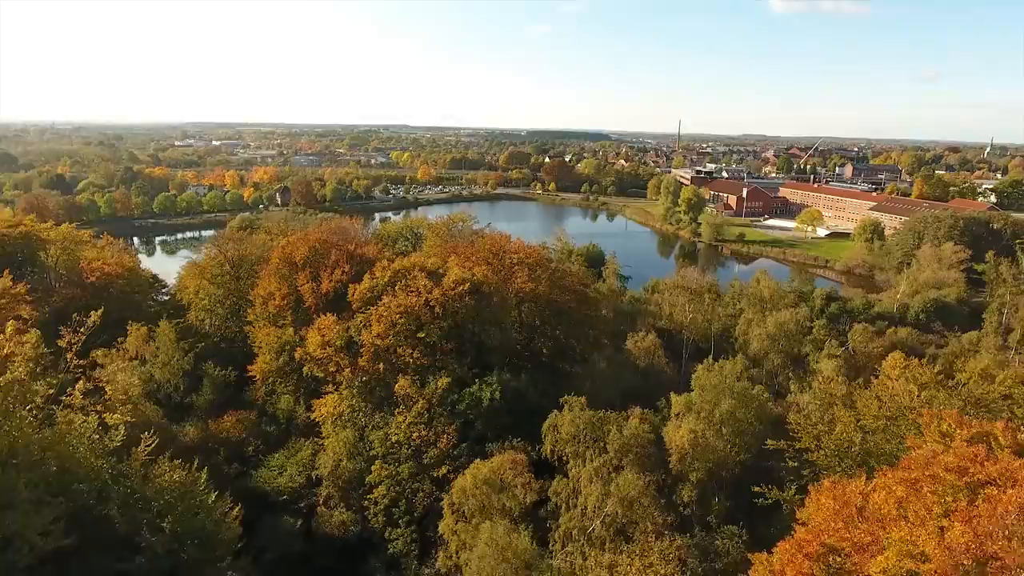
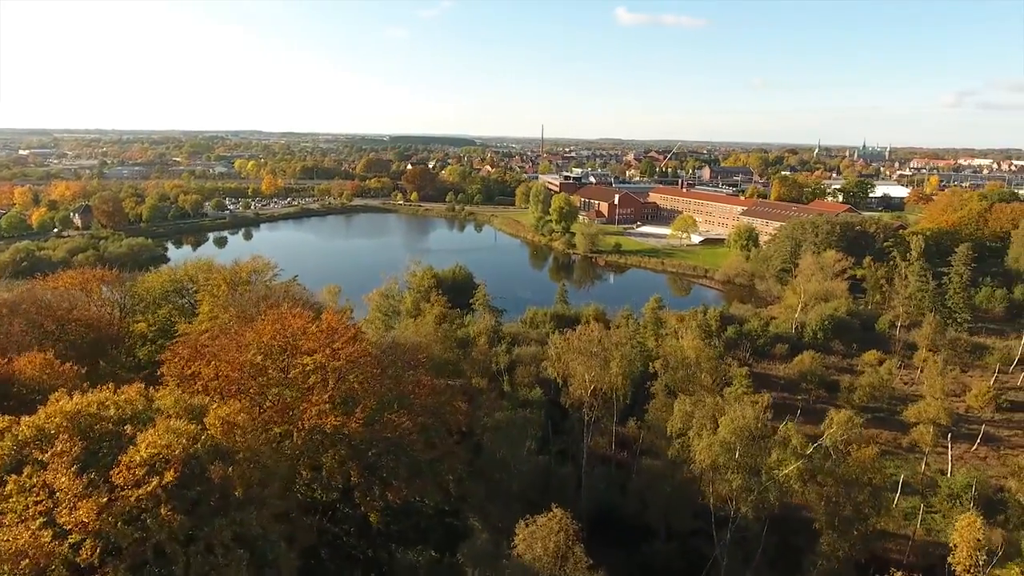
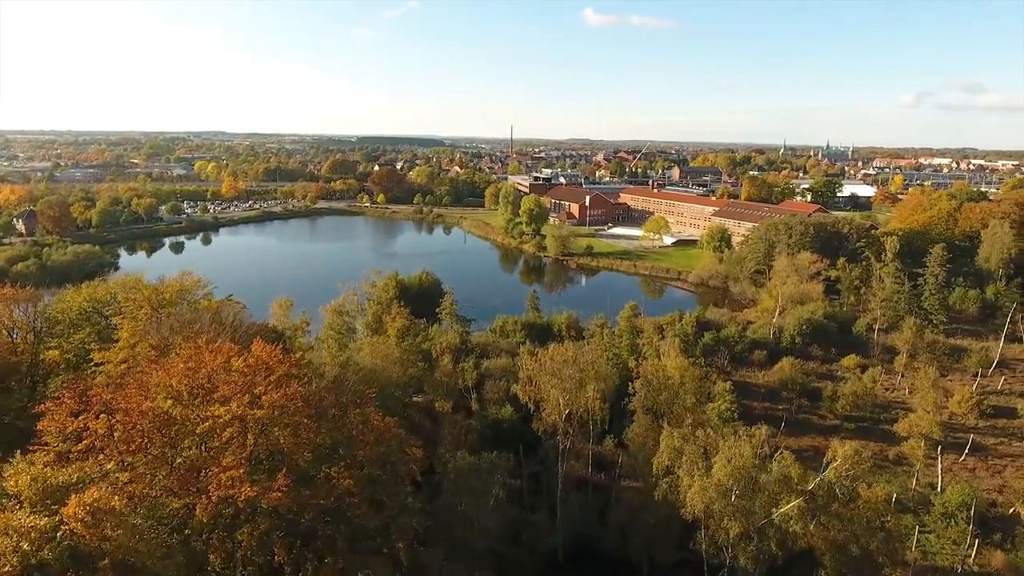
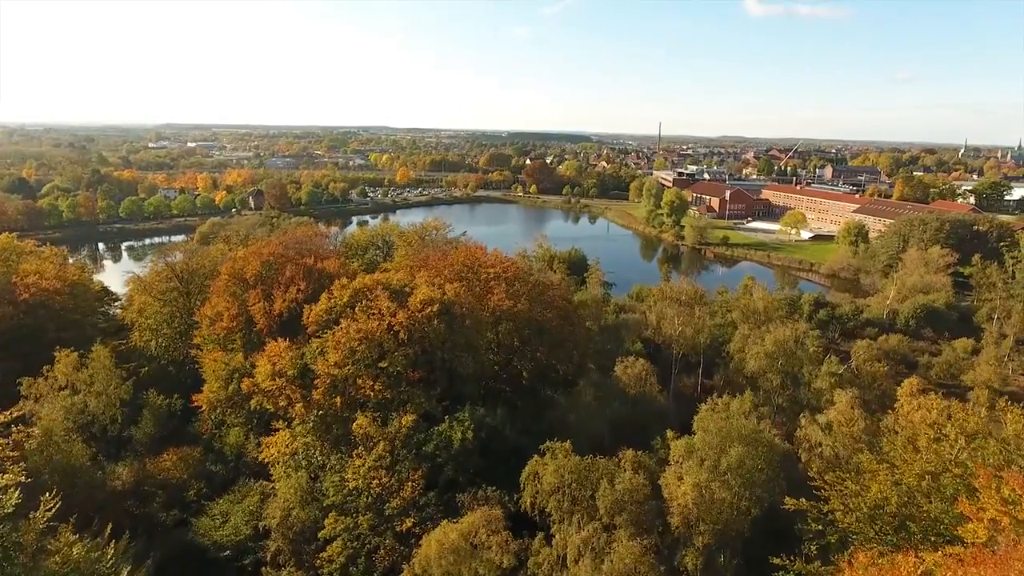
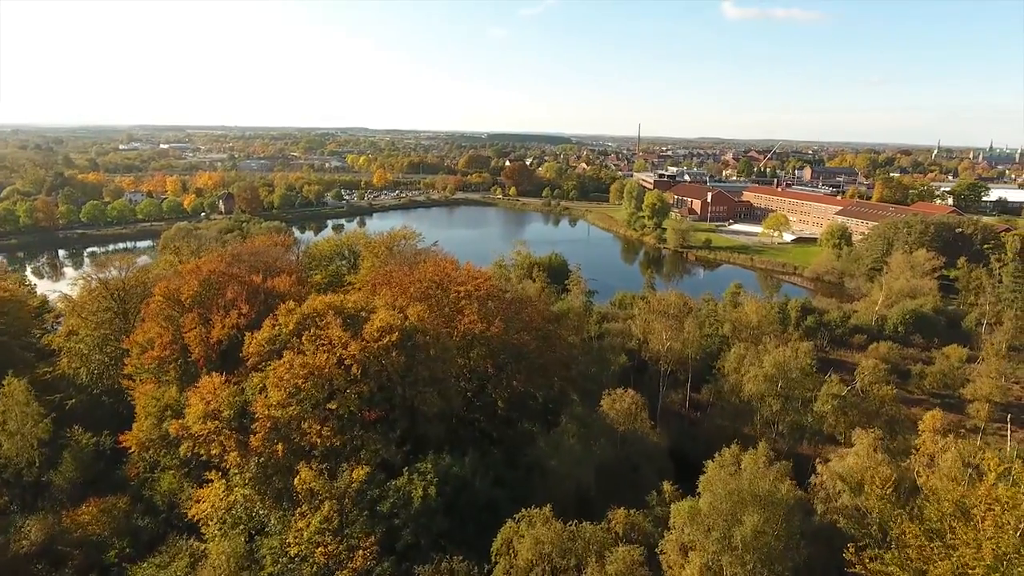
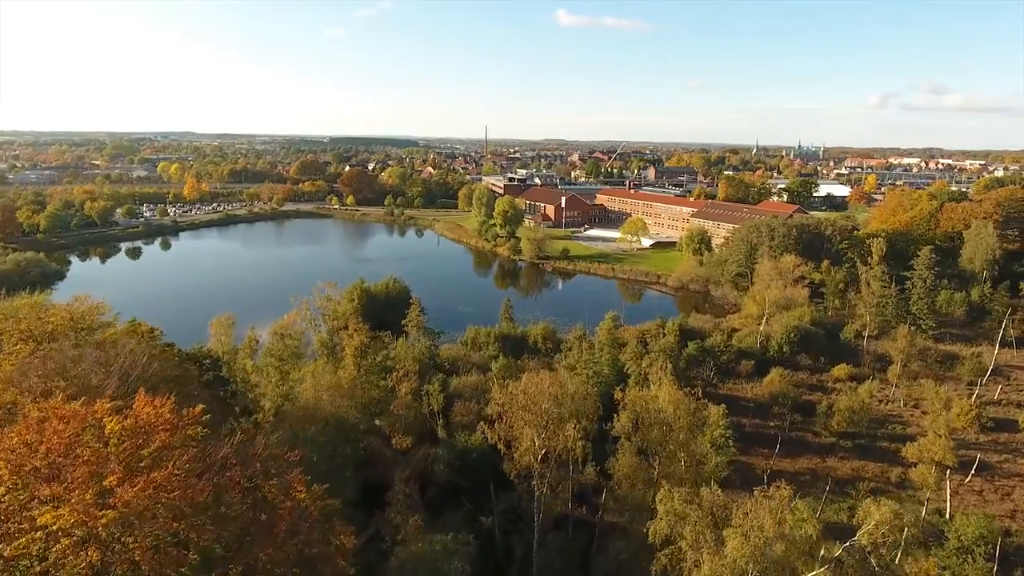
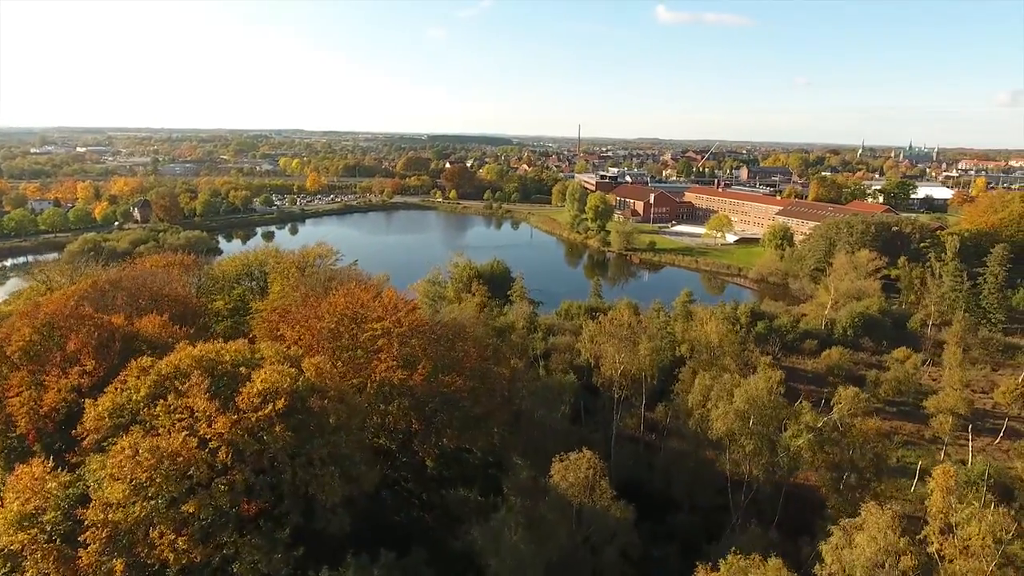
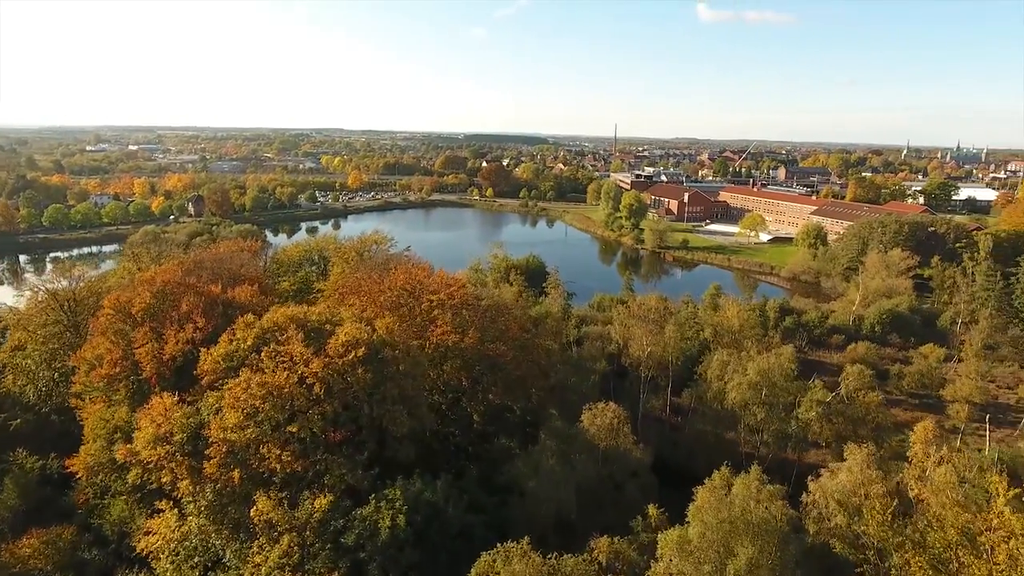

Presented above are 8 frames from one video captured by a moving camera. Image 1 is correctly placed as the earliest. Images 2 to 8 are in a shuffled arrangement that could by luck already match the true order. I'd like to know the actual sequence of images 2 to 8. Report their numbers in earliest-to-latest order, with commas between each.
4, 5, 8, 7, 2, 3, 6
